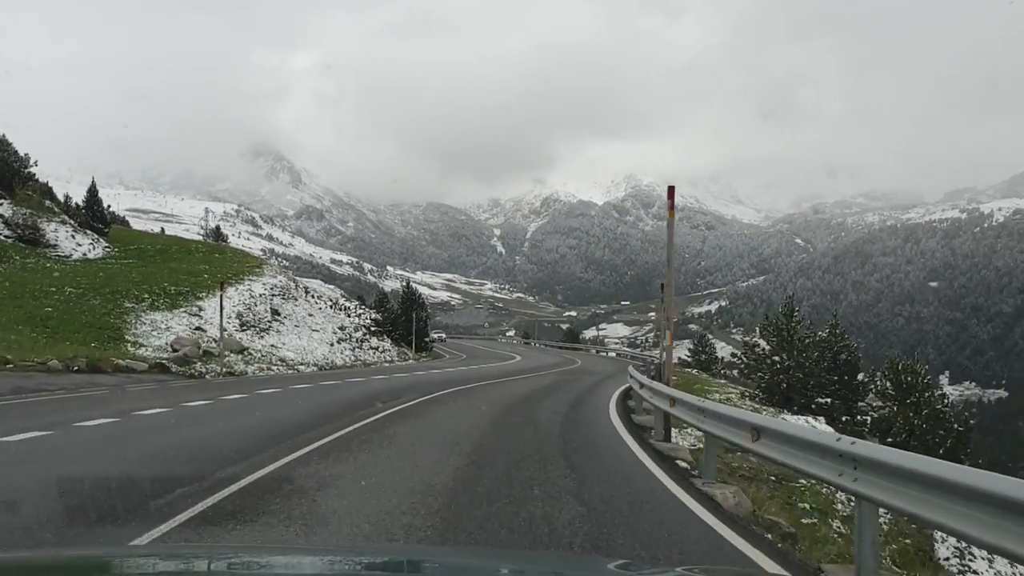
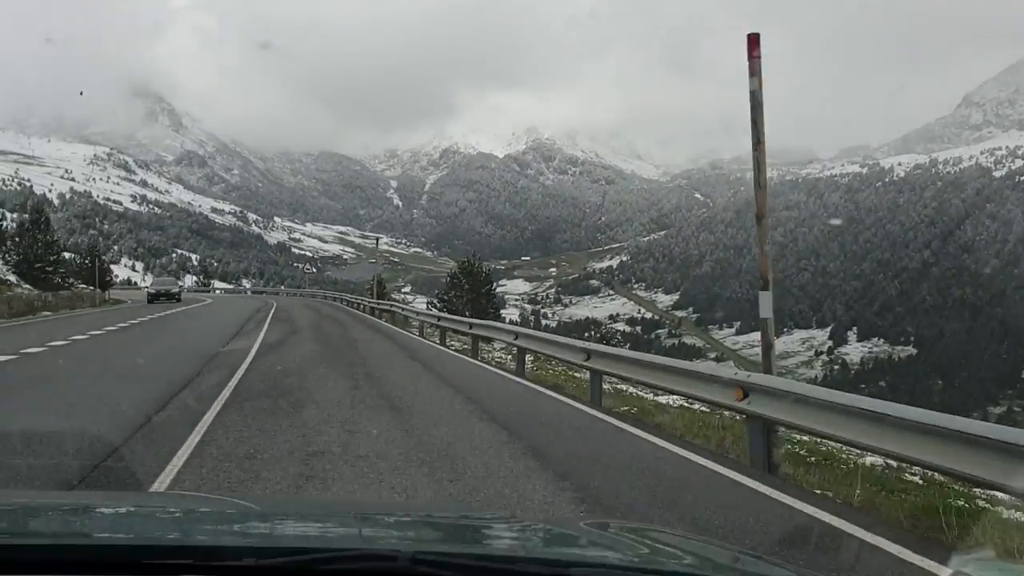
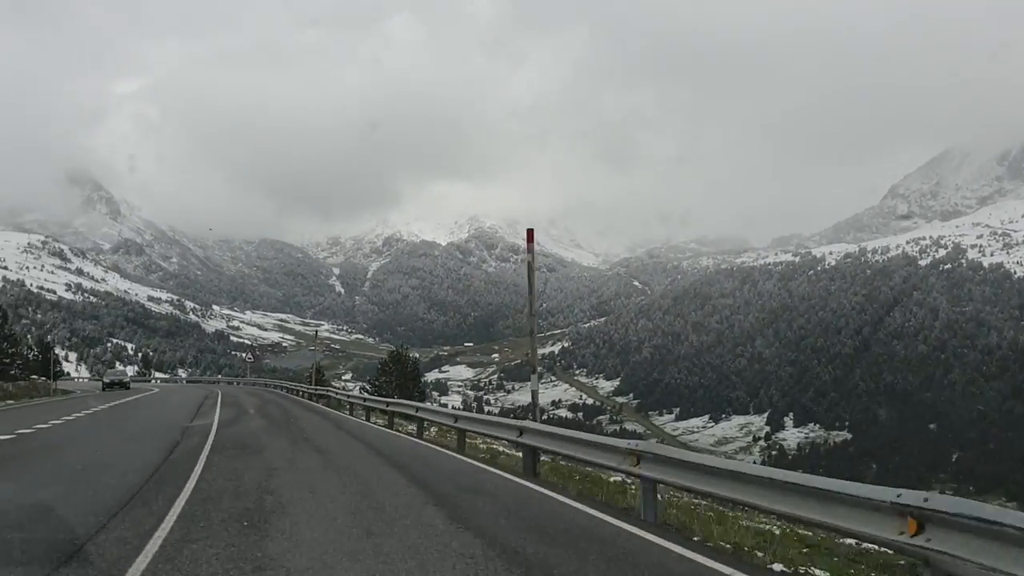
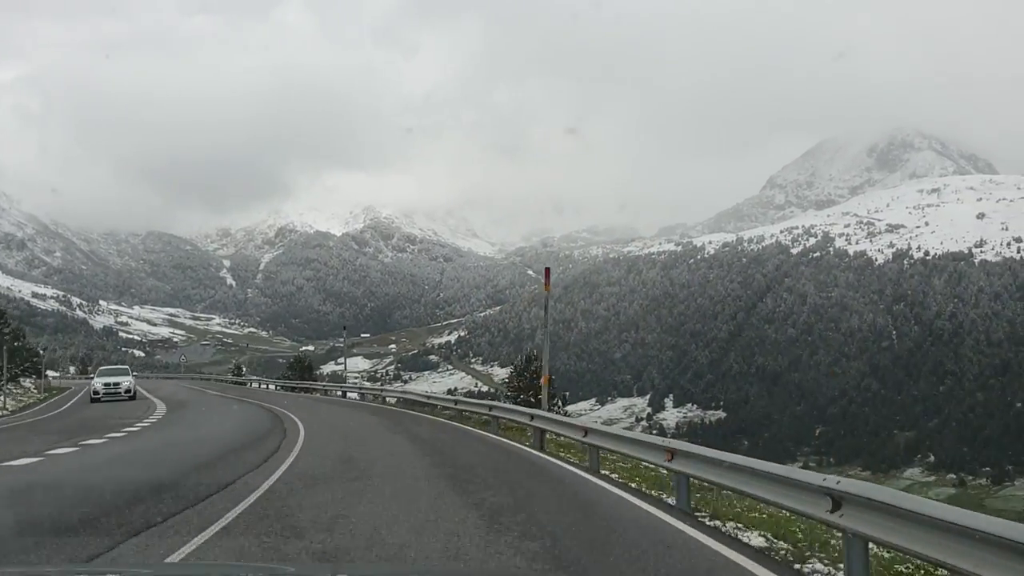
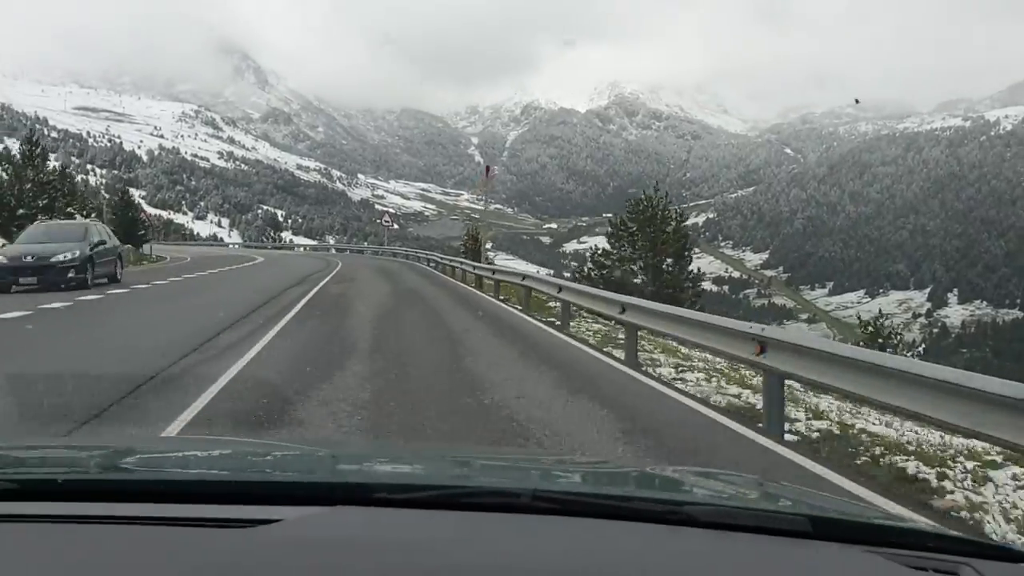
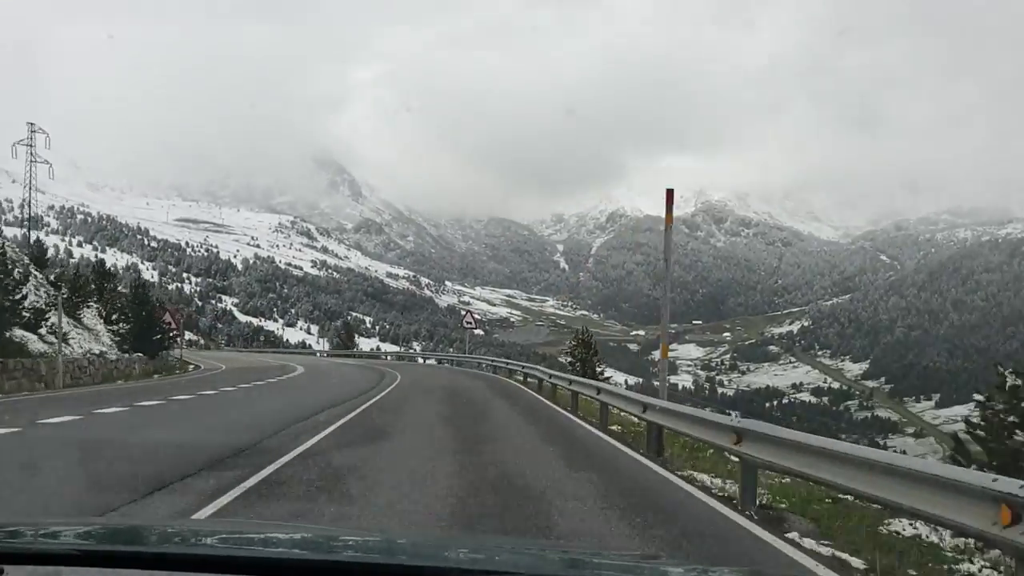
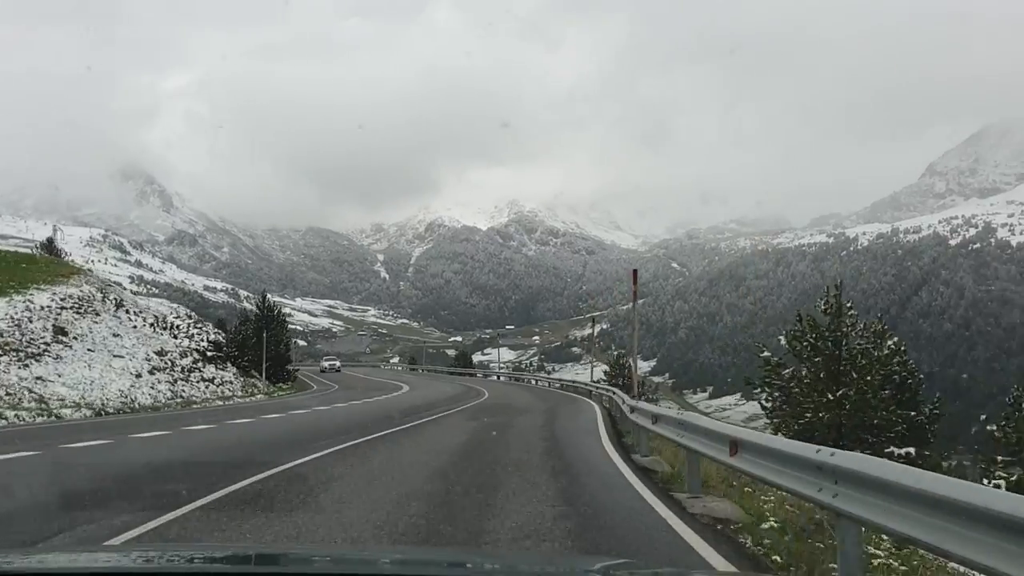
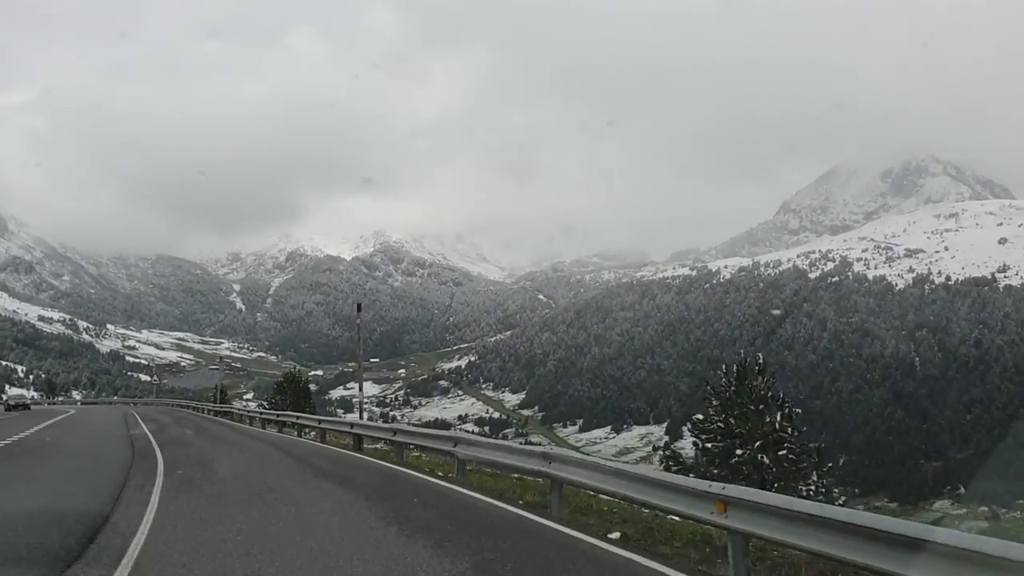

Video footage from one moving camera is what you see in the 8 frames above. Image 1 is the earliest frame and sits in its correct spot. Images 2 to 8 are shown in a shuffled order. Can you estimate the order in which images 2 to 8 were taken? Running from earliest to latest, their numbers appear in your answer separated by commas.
7, 4, 8, 3, 2, 5, 6
